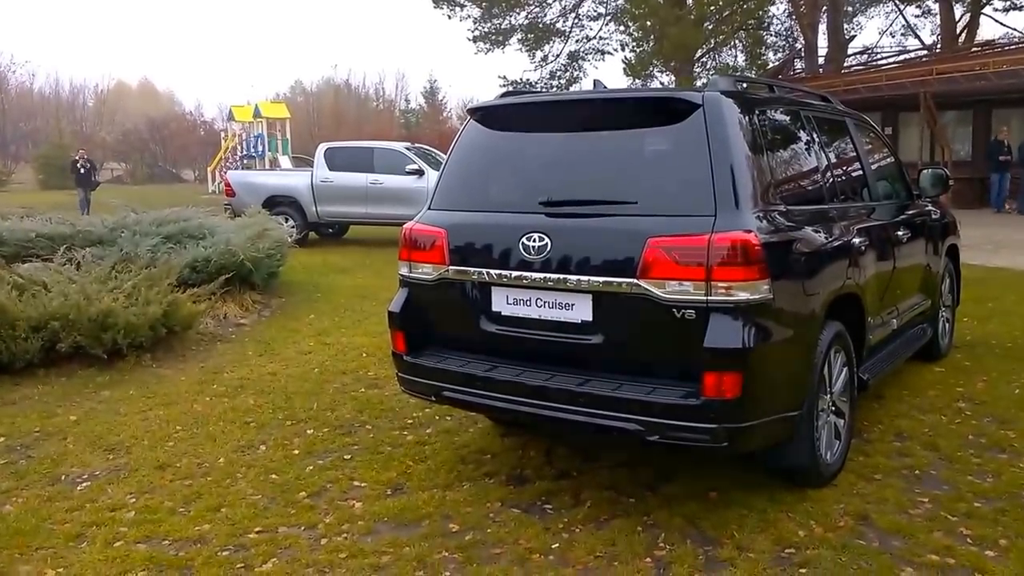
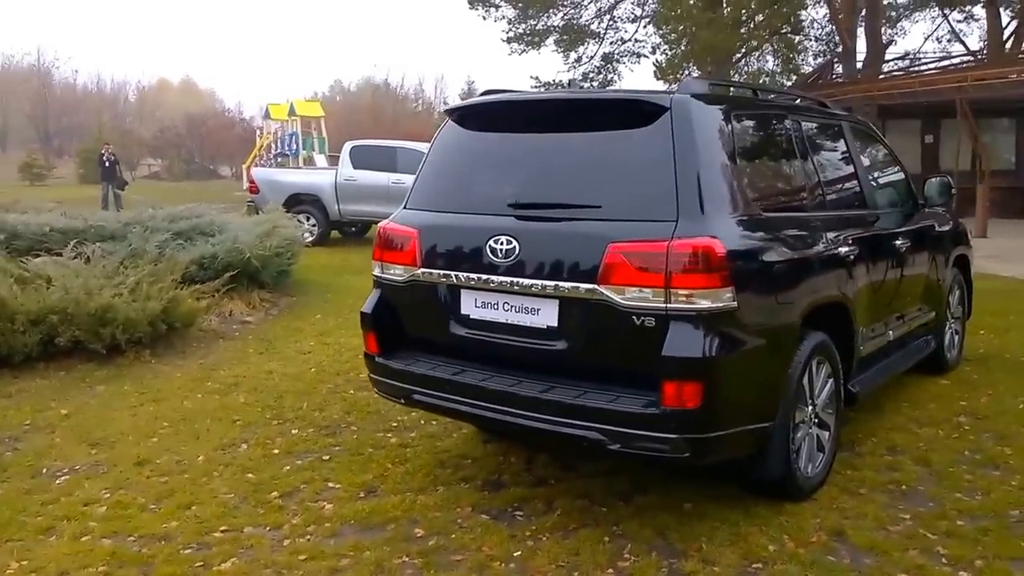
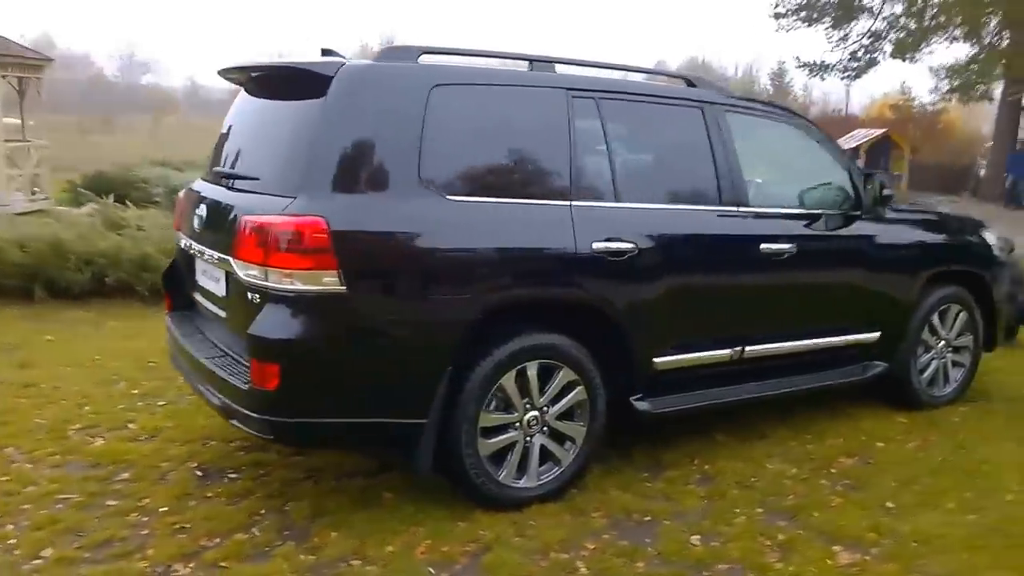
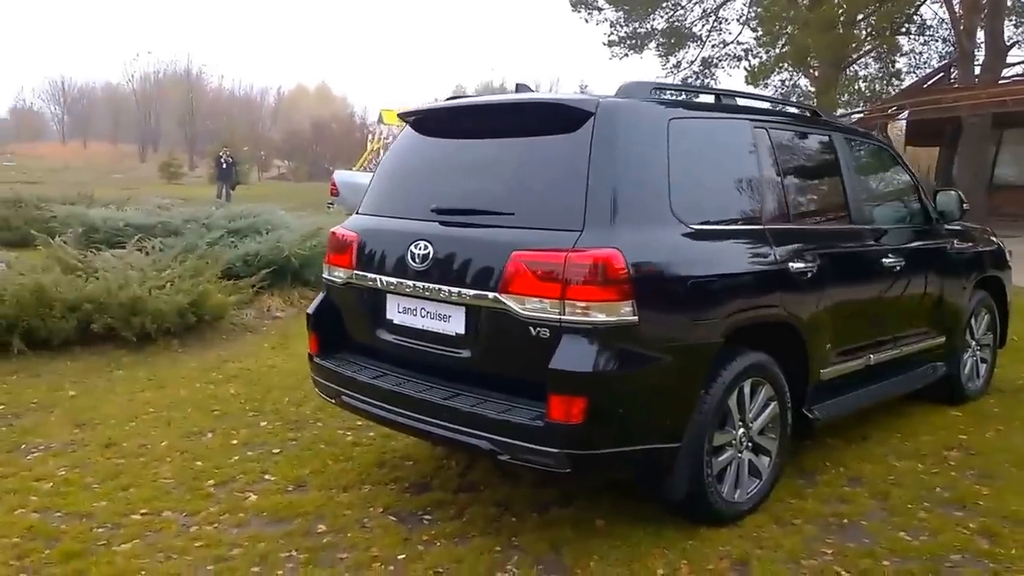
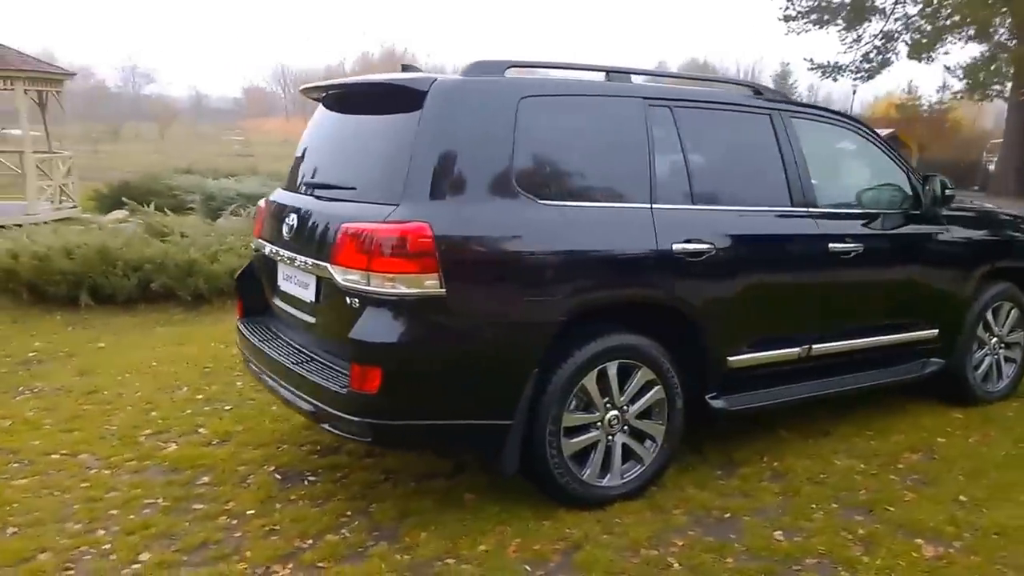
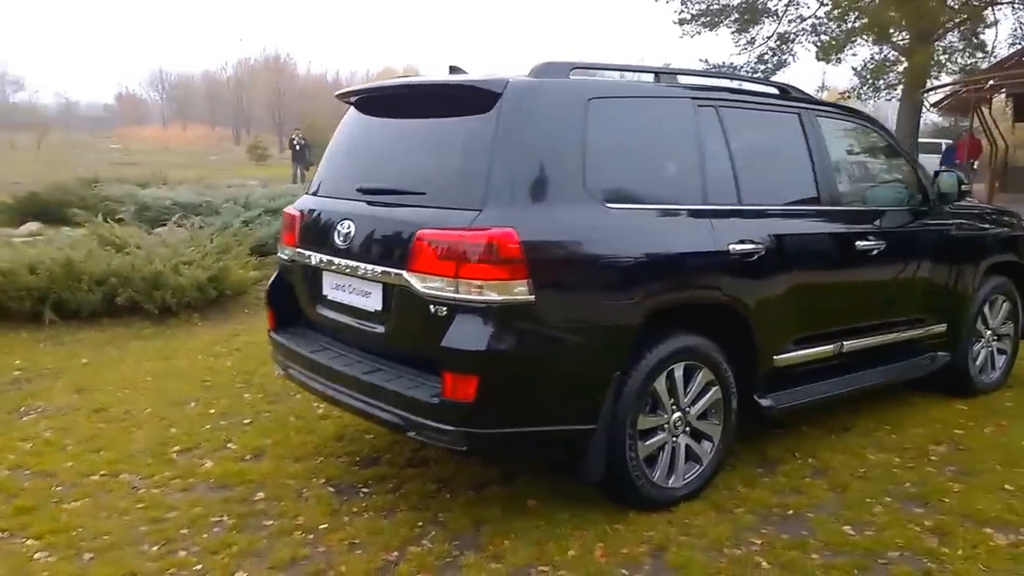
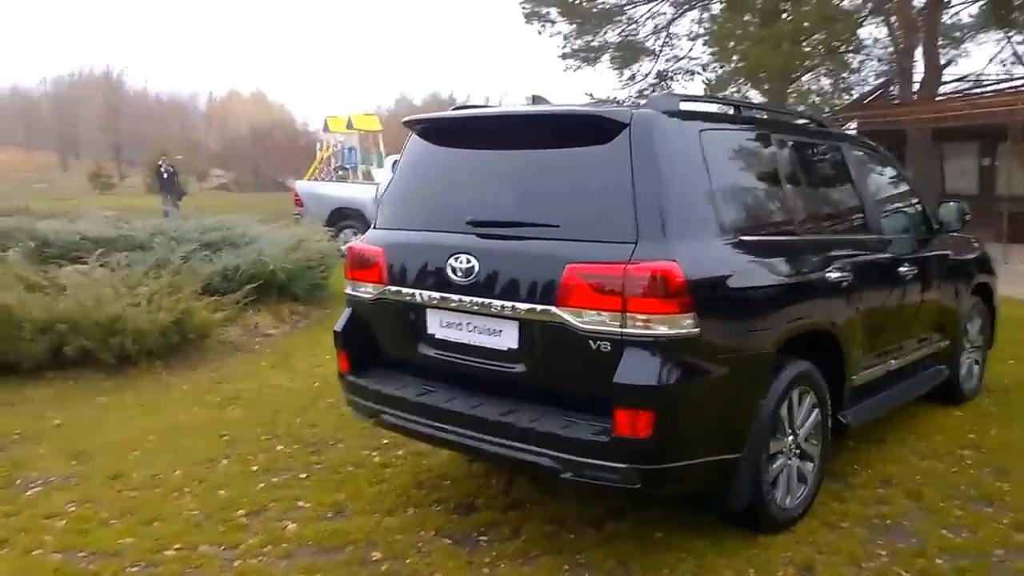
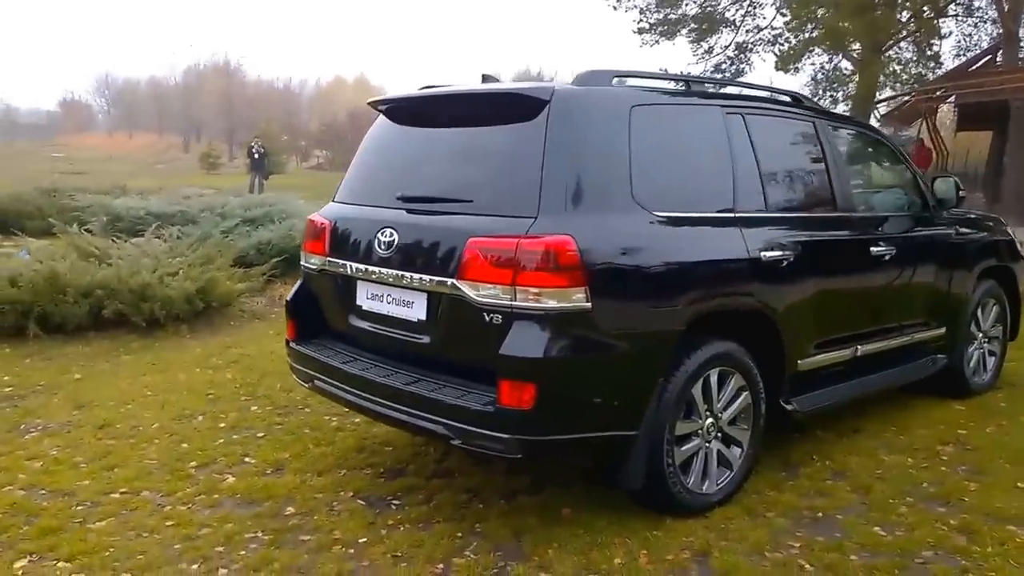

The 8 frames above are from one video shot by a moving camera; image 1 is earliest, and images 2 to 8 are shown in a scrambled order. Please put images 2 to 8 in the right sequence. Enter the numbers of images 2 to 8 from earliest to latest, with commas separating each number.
2, 7, 4, 8, 6, 5, 3
